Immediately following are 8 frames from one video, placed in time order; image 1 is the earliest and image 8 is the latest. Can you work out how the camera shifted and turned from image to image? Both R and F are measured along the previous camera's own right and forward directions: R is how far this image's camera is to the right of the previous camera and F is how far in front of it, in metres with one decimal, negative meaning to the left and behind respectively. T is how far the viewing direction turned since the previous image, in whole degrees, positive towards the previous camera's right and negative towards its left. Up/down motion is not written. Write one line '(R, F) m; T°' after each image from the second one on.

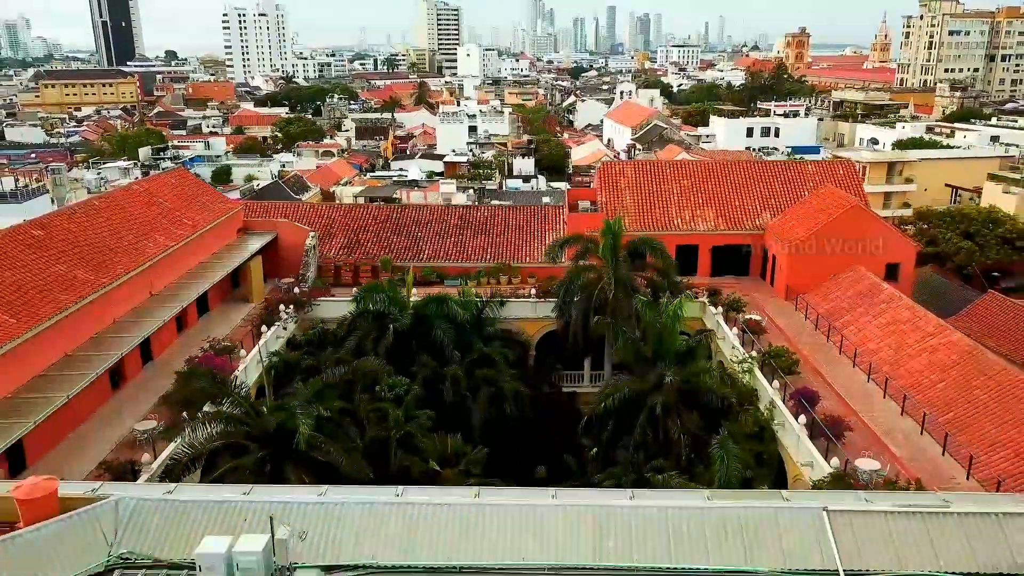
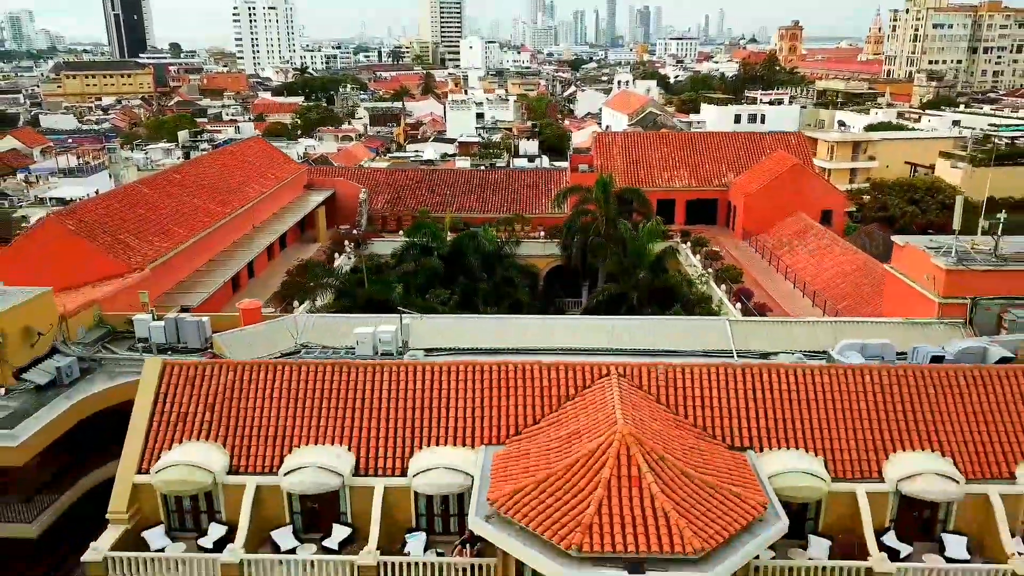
(-0.7, -8.6) m; 0°
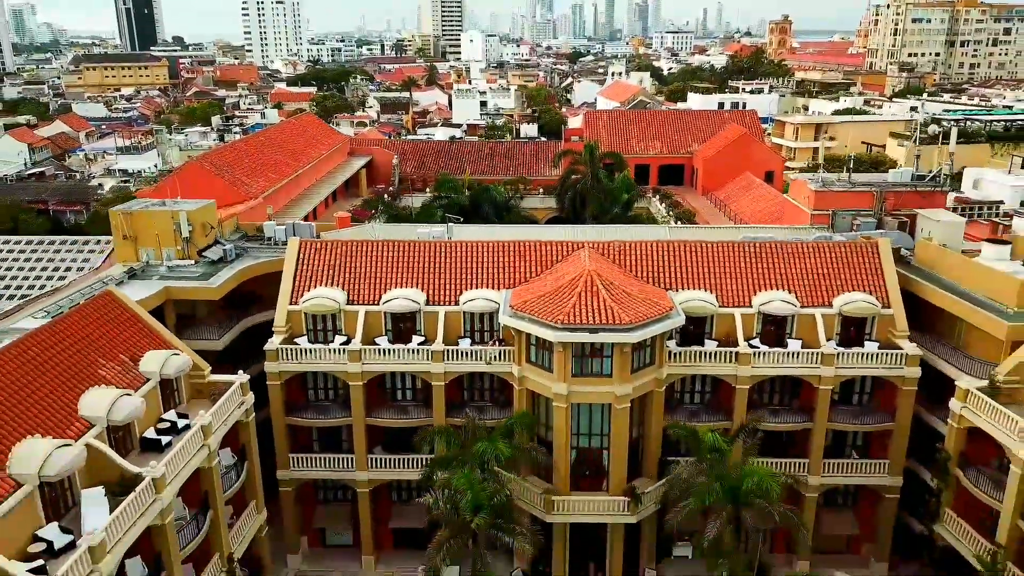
(-0.4, -10.2) m; 0°
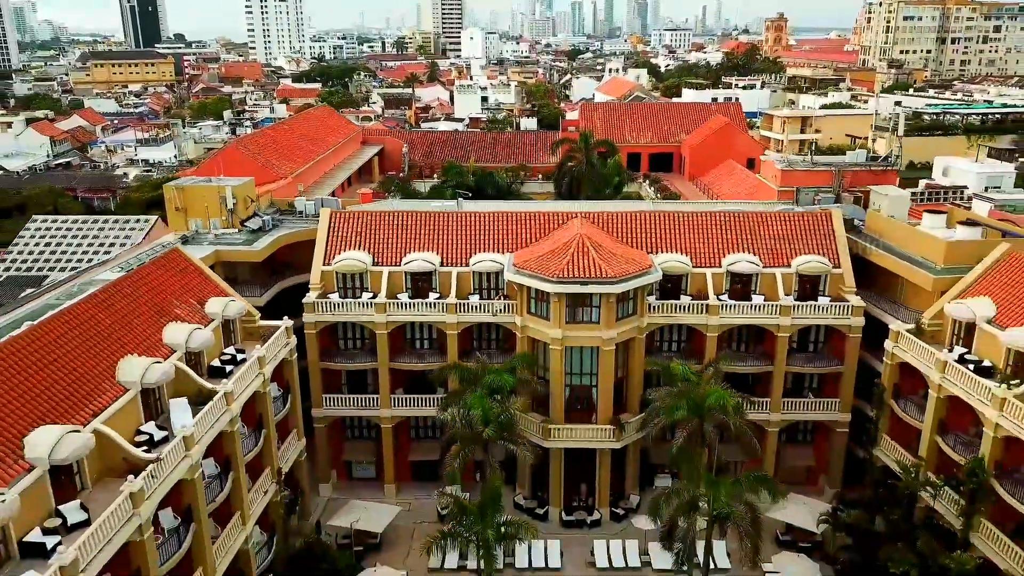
(-0.1, -4.3) m; 0°
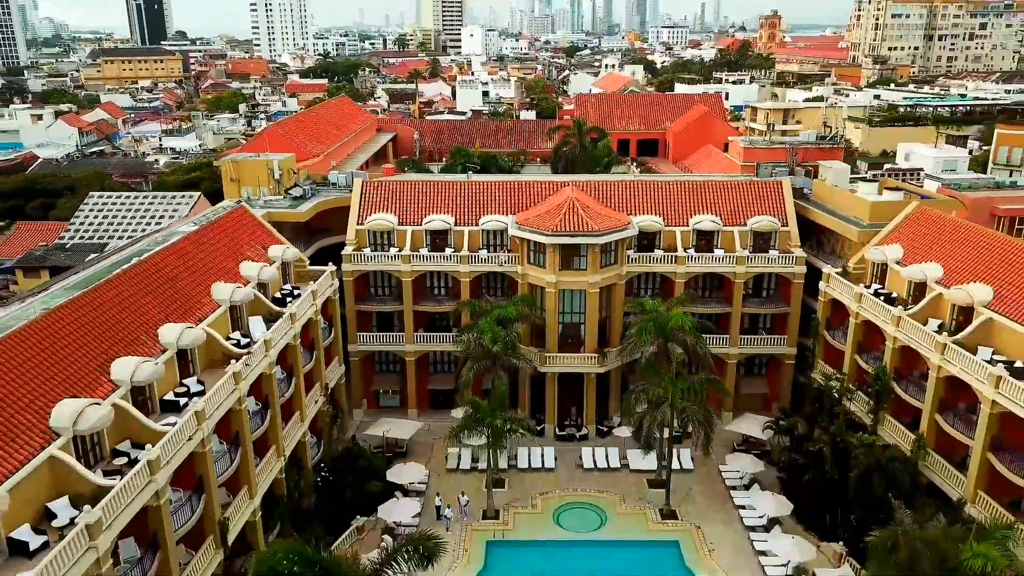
(-0.2, -6.2) m; 0°
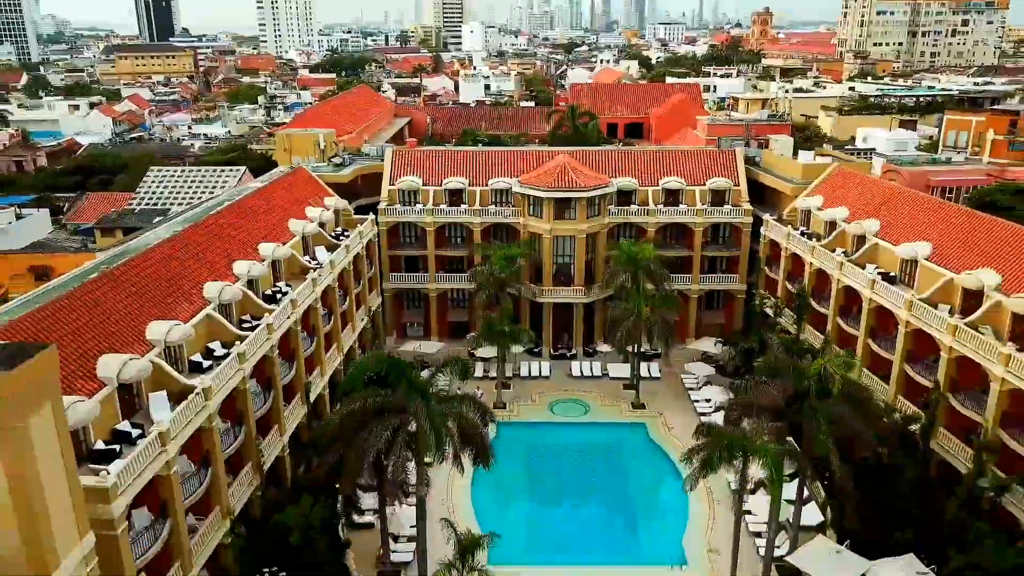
(-0.3, -8.5) m; 0°
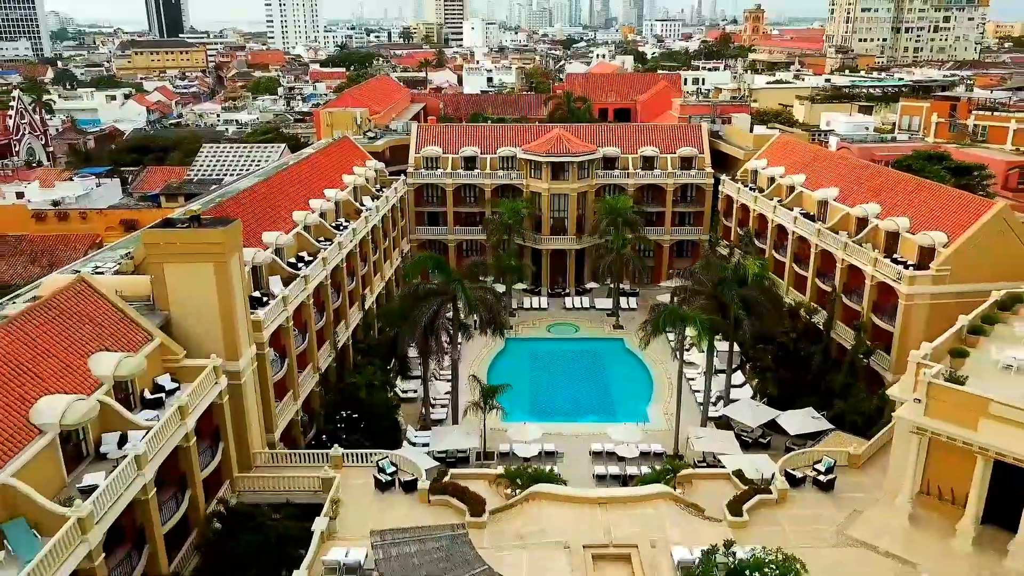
(-0.4, -9.7) m; 0°
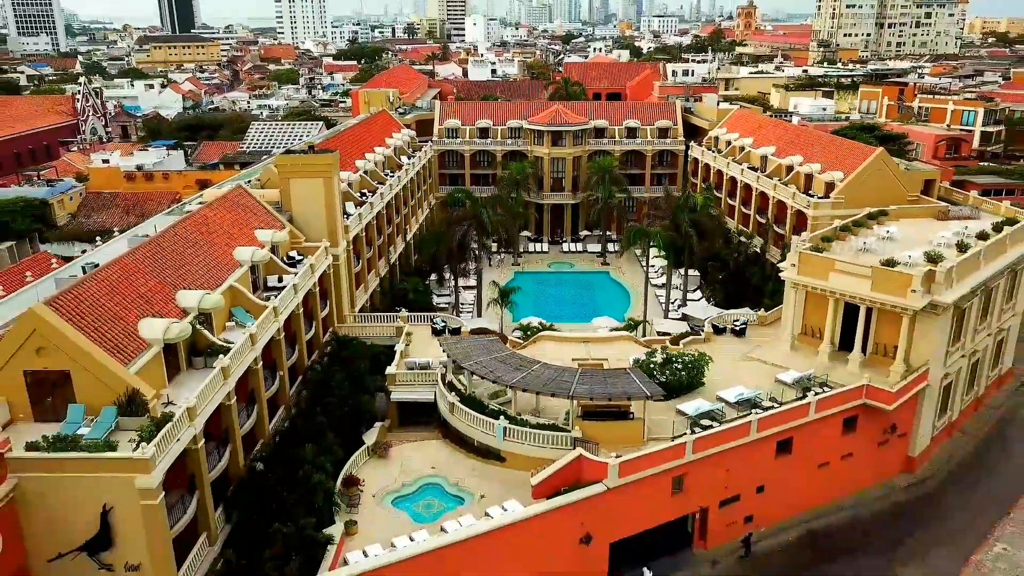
(-0.6, -11.7) m; 0°
